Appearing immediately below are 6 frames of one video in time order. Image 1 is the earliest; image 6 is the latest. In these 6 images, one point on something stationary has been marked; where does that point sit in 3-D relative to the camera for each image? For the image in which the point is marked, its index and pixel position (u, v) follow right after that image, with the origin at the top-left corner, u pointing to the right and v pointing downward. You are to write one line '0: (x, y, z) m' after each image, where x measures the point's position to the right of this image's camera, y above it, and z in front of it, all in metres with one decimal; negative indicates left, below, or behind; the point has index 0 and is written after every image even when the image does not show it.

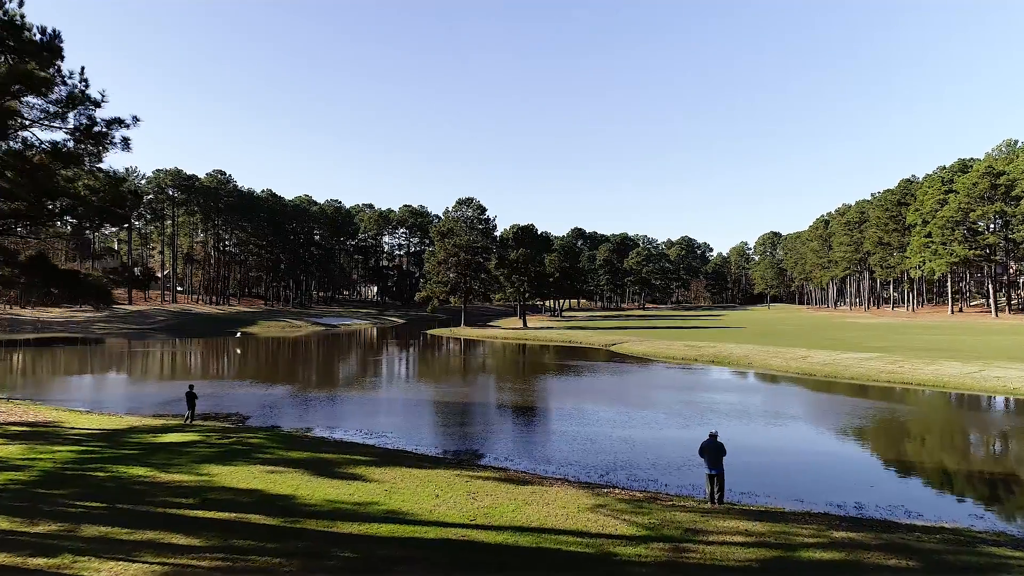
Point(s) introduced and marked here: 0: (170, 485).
0: (-6.2, -3.6, +10.2) m
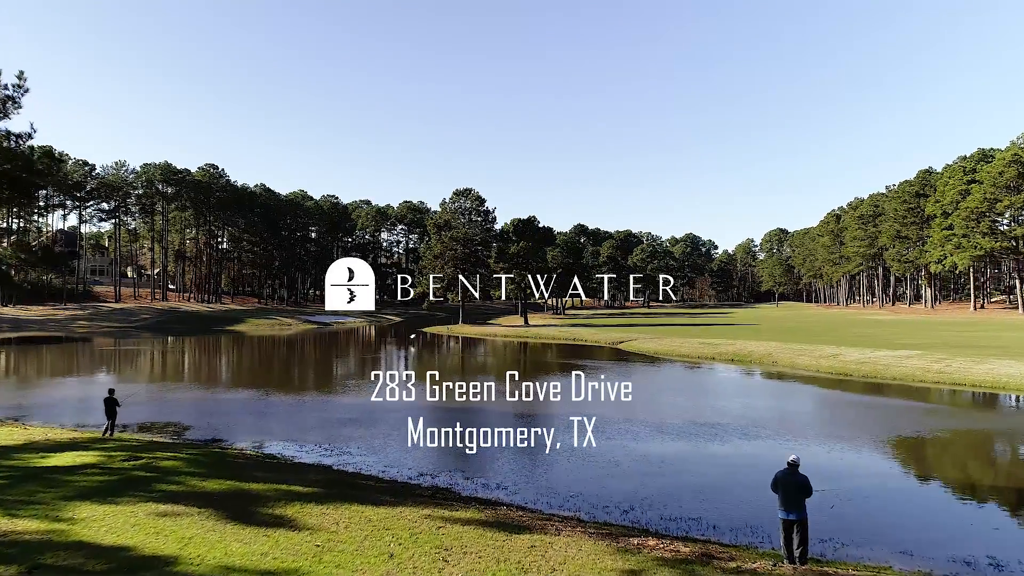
0: (-6.3, -3.1, +7.0) m
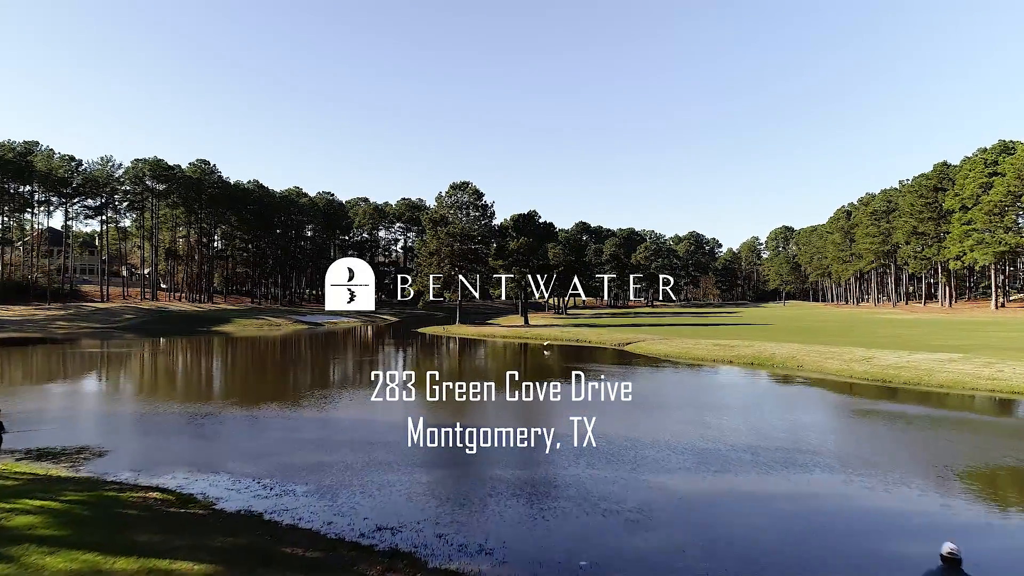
0: (-6.5, -3.0, +4.1) m
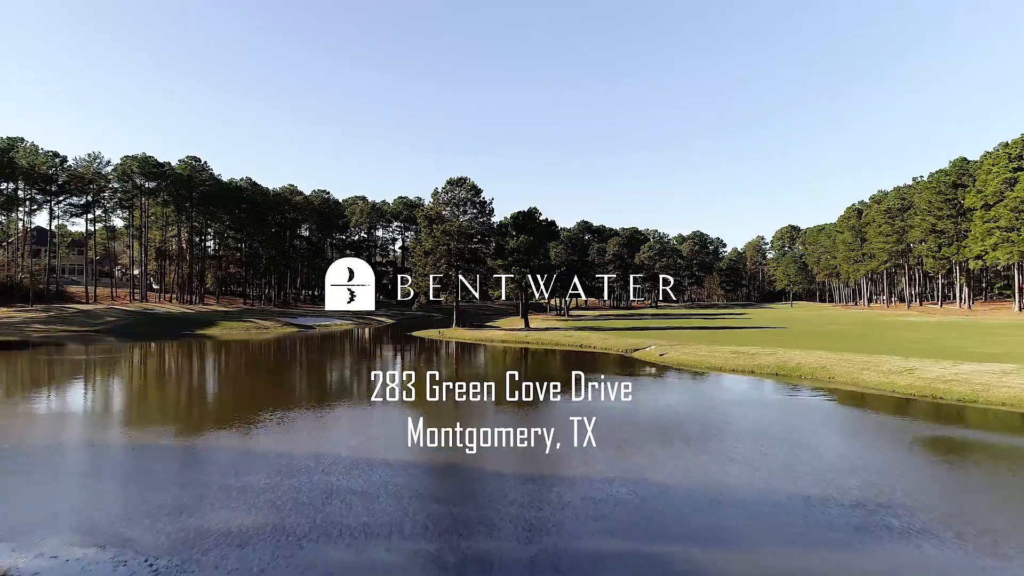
0: (-6.6, -3.1, +1.2) m
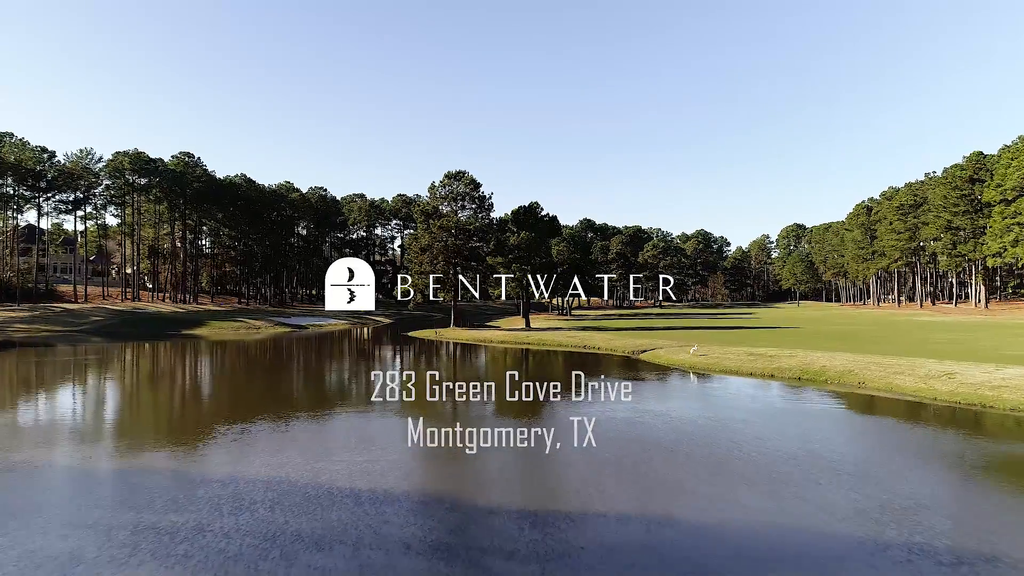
0: (-6.8, -2.9, -1.0) m
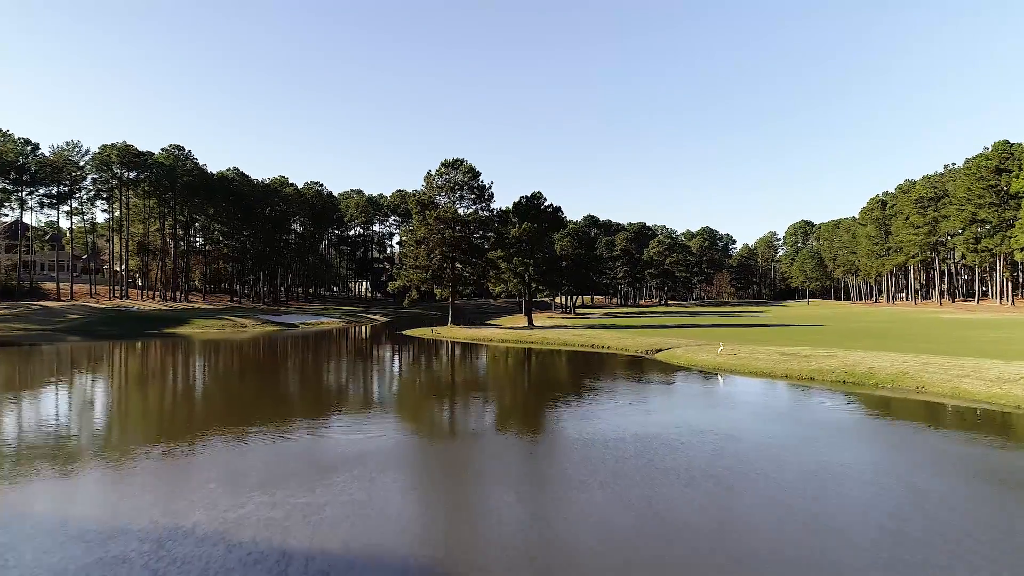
0: (-6.7, -2.6, -4.2) m
